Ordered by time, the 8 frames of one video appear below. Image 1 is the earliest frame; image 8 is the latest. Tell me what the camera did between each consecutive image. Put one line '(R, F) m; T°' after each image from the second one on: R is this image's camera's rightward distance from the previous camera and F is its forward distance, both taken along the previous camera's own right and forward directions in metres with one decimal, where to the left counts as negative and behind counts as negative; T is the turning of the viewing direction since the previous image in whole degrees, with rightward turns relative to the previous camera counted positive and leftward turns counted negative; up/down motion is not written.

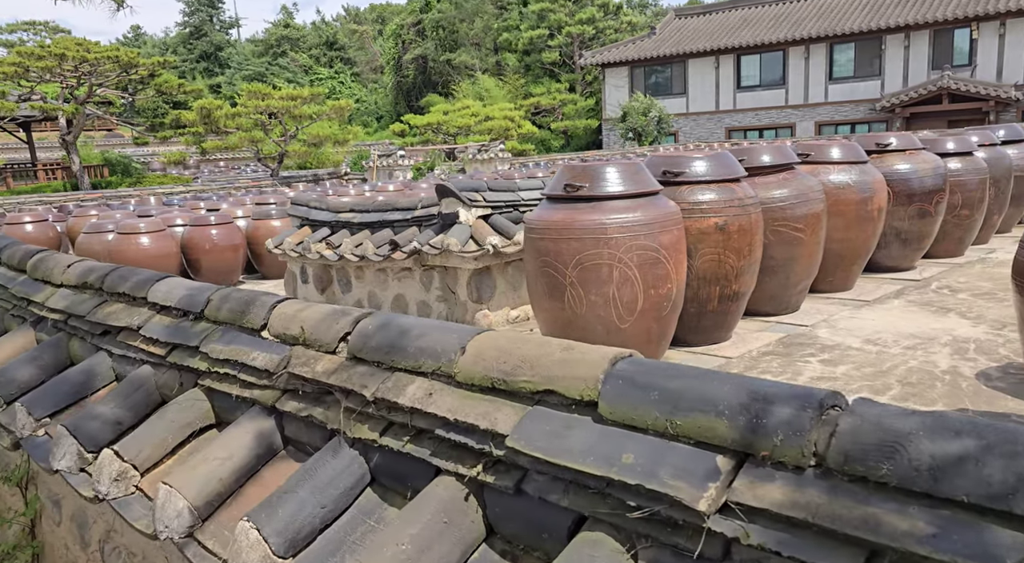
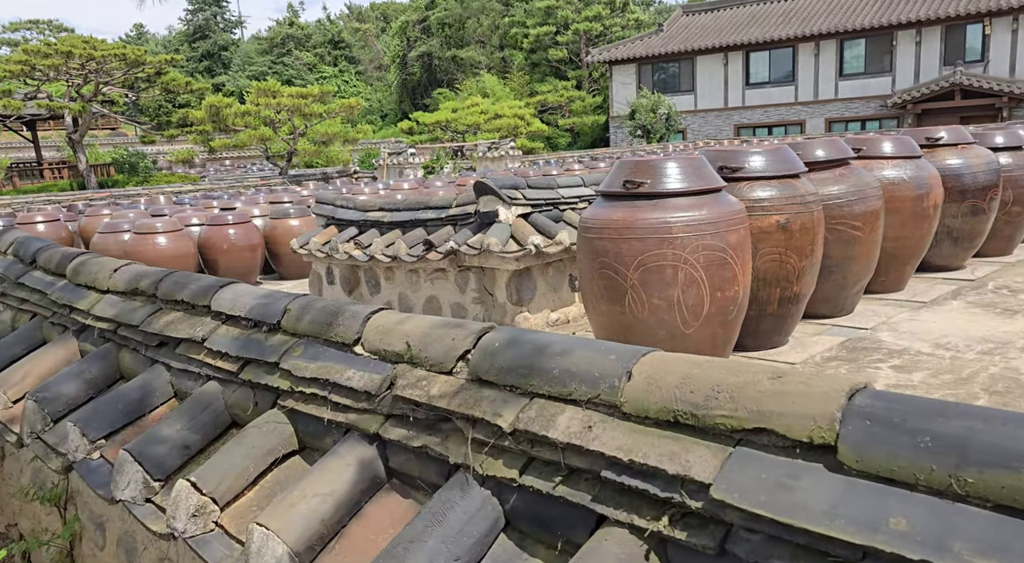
(-0.2, +0.2) m; 0°
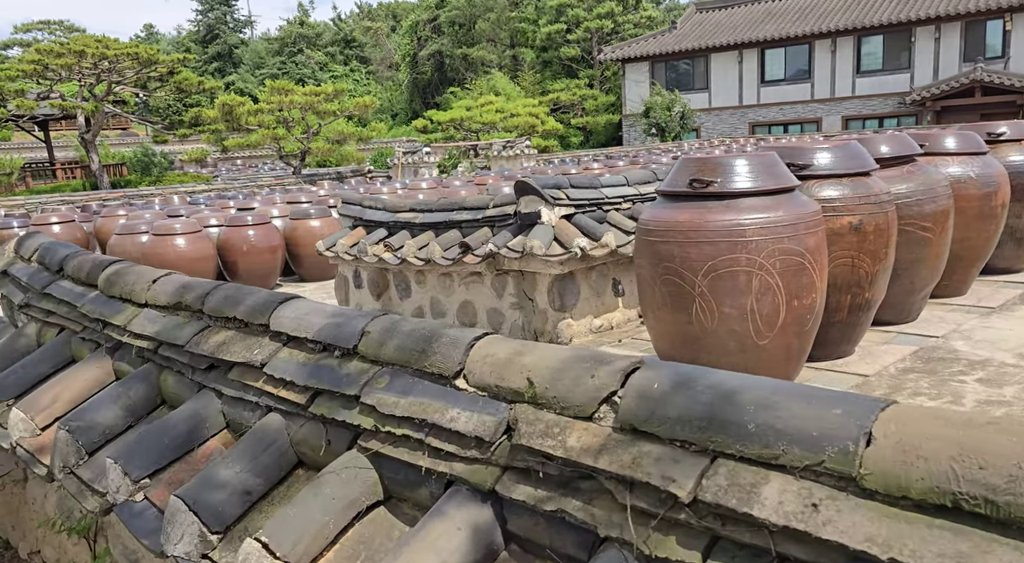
(-0.2, +0.2) m; -1°
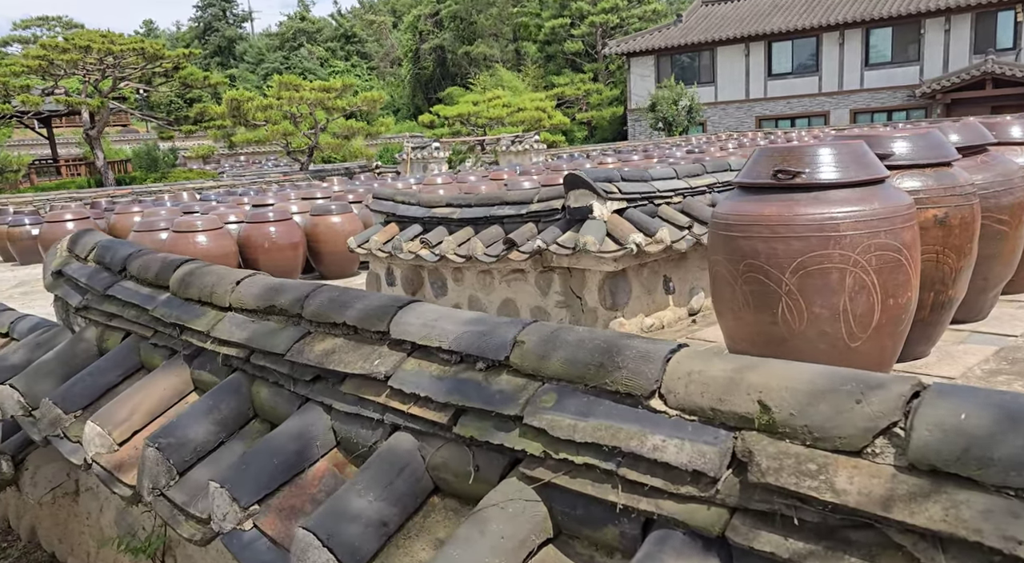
(-0.2, +0.2) m; 0°
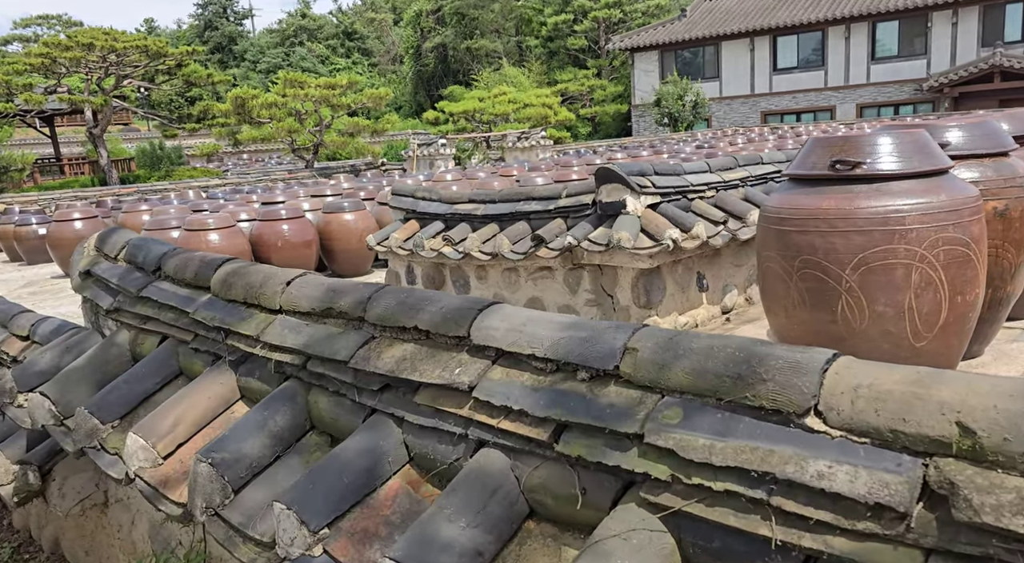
(-0.1, +0.1) m; 0°
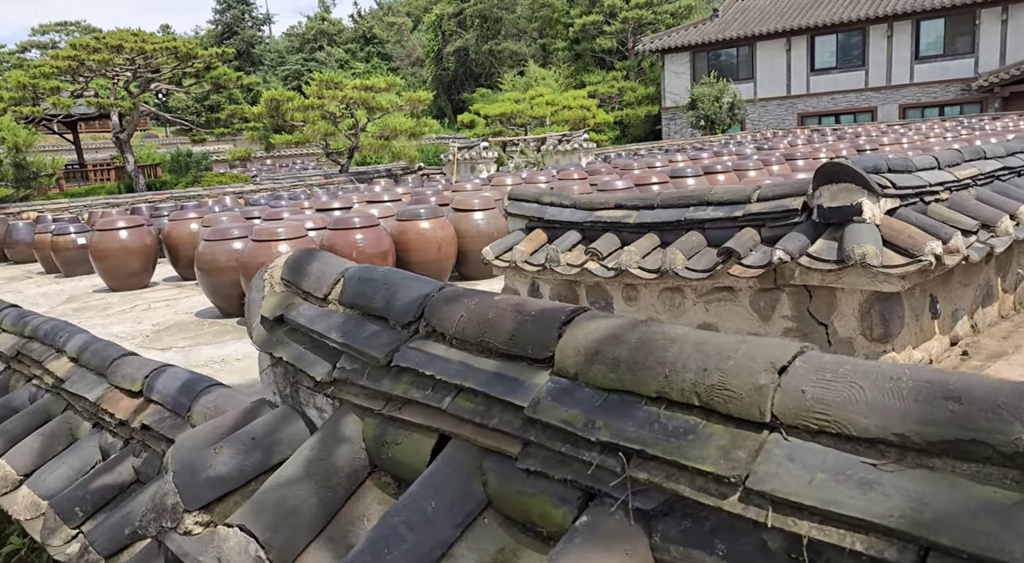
(-0.7, +0.7) m; -1°
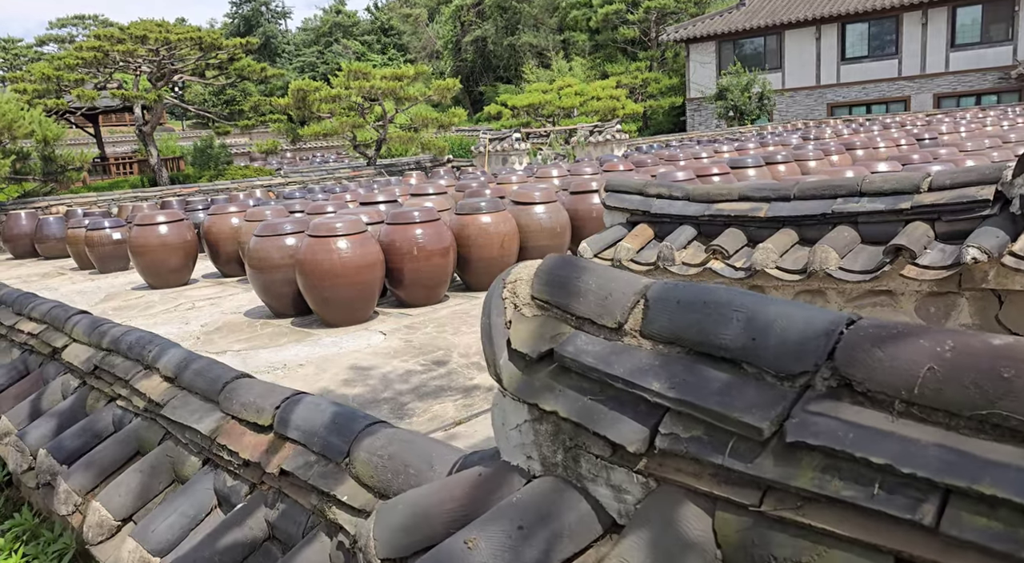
(-0.4, +0.4) m; -1°
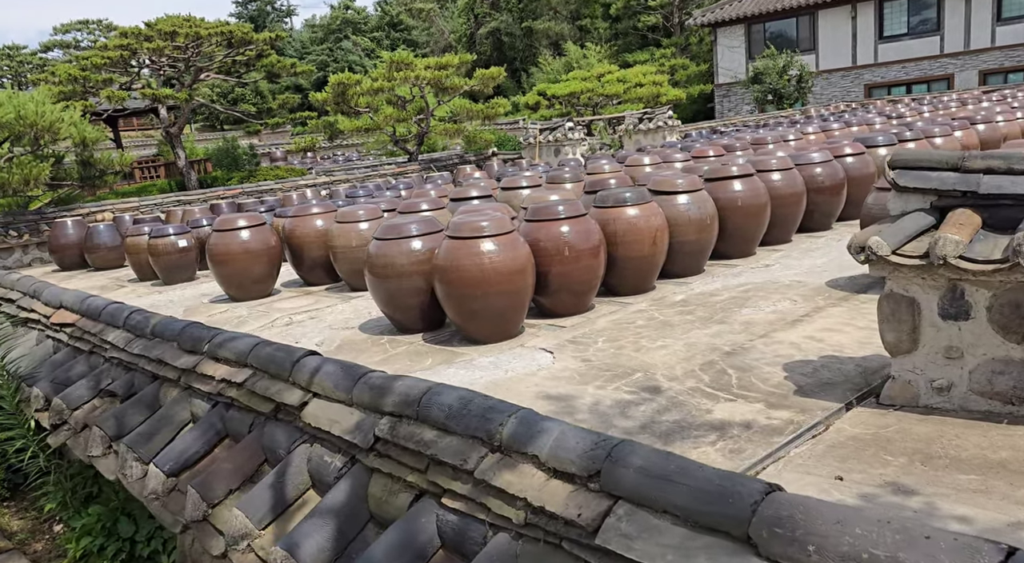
(-1.0, +0.9) m; -1°
